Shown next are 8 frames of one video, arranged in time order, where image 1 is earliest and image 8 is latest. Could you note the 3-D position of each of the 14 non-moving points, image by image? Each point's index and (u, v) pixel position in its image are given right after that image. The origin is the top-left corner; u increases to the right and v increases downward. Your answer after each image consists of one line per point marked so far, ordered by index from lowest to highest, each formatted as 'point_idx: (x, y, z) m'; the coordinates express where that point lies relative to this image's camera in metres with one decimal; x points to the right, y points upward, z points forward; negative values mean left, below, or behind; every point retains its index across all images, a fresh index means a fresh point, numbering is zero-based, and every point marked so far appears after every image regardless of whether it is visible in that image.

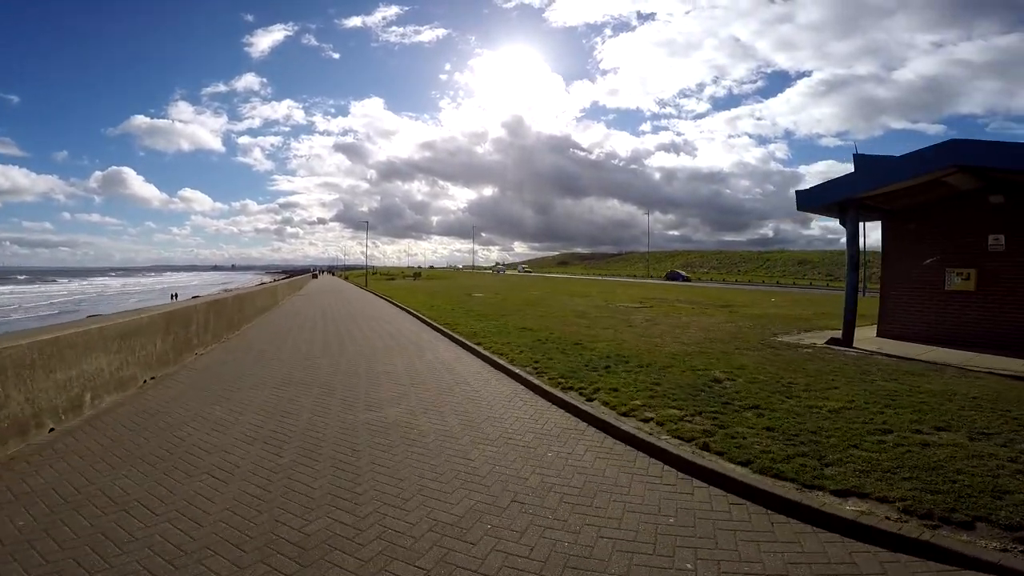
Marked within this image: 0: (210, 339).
0: (-7.2, -1.2, +12.9) m
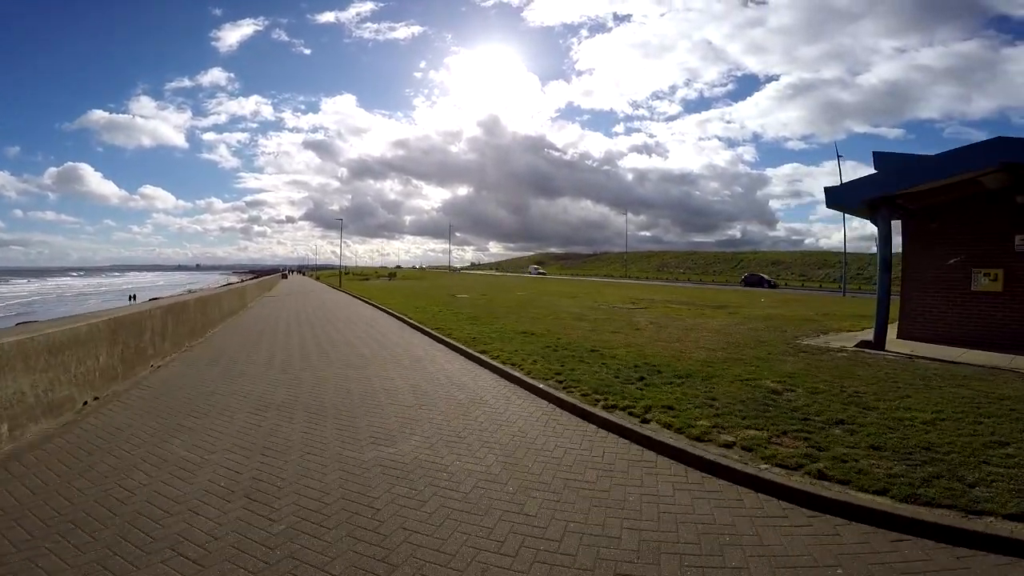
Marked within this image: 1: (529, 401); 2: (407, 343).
0: (-7.0, -1.2, +11.2) m
1: (+0.2, -1.6, +7.4) m
2: (-2.5, -1.4, +13.0) m
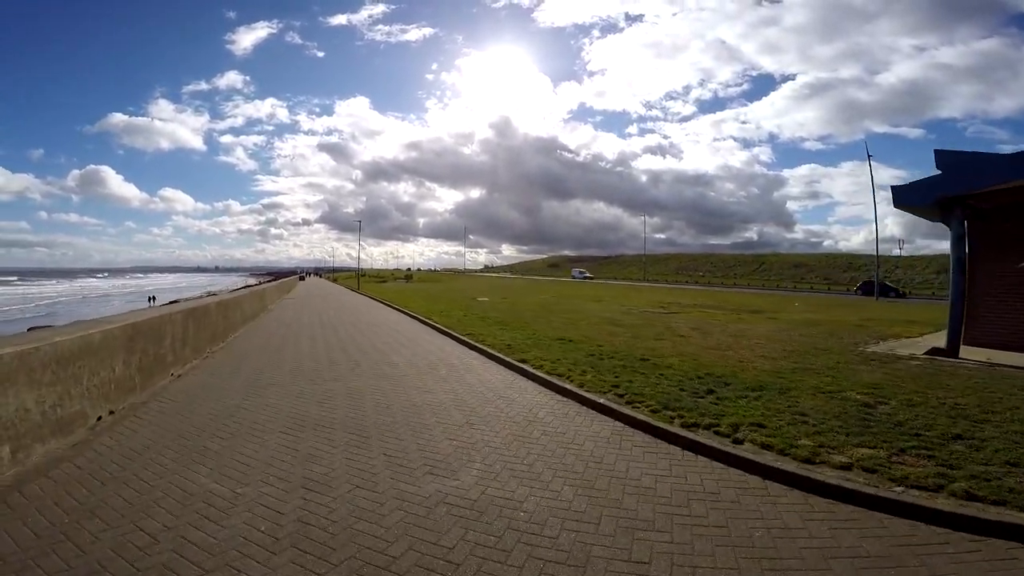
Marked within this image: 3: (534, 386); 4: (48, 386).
0: (-6.2, -1.3, +10.6) m
1: (+0.9, -1.6, +6.6) m
2: (-1.6, -1.4, +12.2) m
3: (+0.4, -1.5, +8.6) m
4: (-4.7, -0.9, +5.5) m
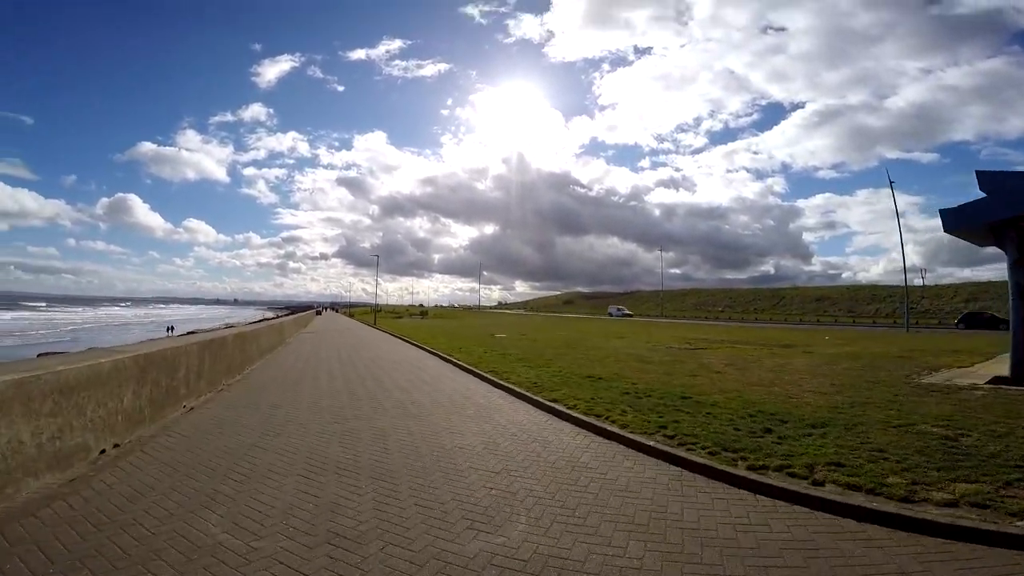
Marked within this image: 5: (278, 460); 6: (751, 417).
0: (-5.7, -1.9, +10.1) m
1: (+1.4, -1.9, +5.9) m
2: (-1.1, -2.1, +11.7) m
3: (+0.9, -2.0, +7.9) m
4: (-4.3, -1.2, +5.0) m
5: (-2.5, -1.9, +5.8) m
6: (+3.4, -1.8, +7.8) m
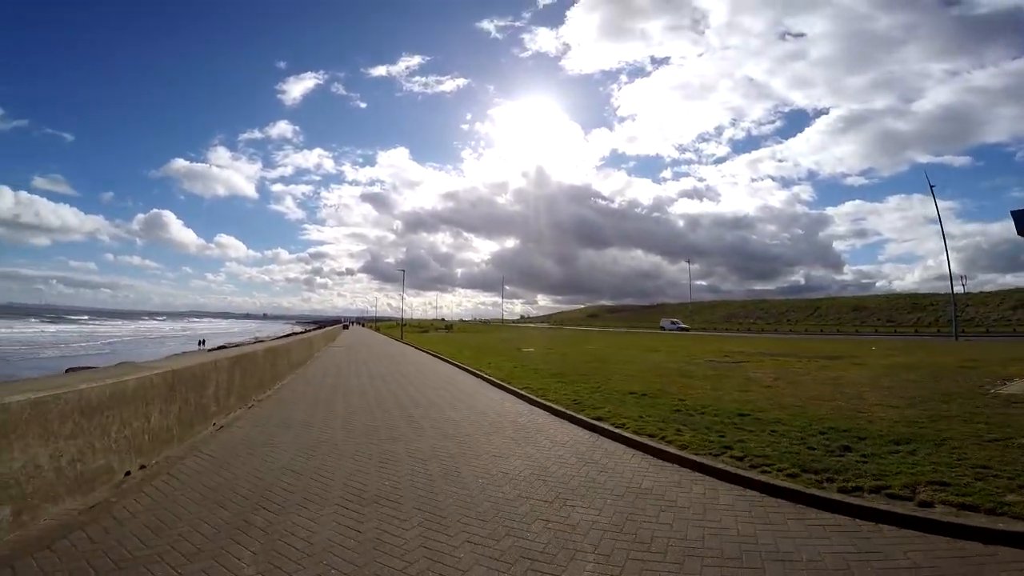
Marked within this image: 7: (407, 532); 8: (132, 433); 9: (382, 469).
0: (-4.9, -2.1, +9.8) m
1: (+1.9, -1.9, +5.3) m
2: (-0.3, -2.4, +11.1) m
3: (+1.5, -2.1, +7.3) m
4: (-3.8, -1.3, +4.7) m
5: (-2.0, -2.0, +5.4) m
6: (+4.0, -1.9, +7.0) m
7: (-0.8, -1.9, +4.3) m
8: (-4.0, -1.6, +5.8) m
9: (-1.4, -2.0, +6.1) m
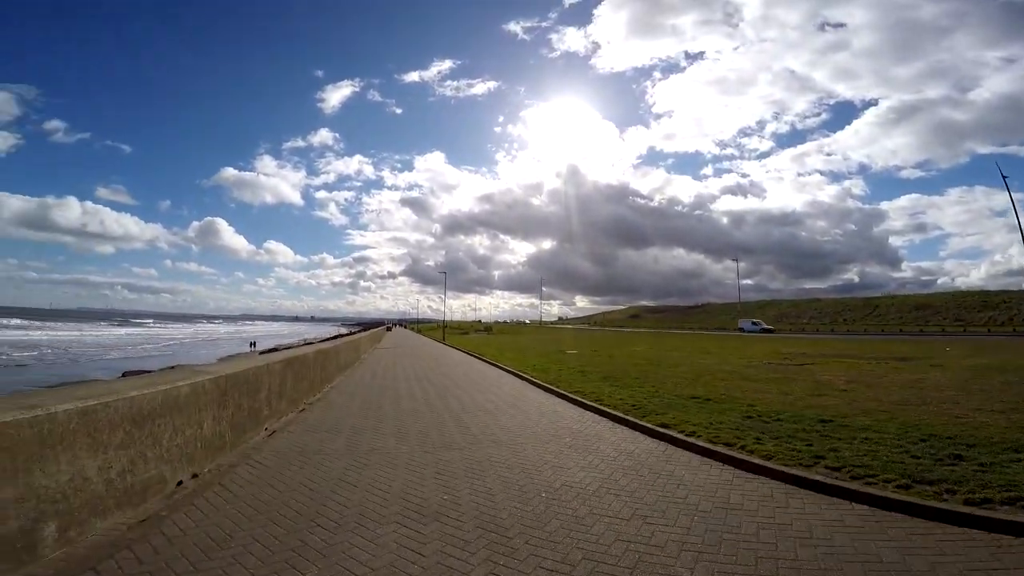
0: (-4.0, -2.1, +9.7) m
1: (+2.5, -1.9, +4.6) m
2: (+0.8, -2.3, +10.6) m
3: (+2.2, -2.0, +6.7) m
4: (-3.2, -1.3, +4.5) m
5: (-1.3, -2.0, +5.0) m
6: (+4.8, -1.8, +6.2) m
7: (-0.3, -1.9, +3.9) m
8: (-3.4, -1.6, +5.6) m
9: (-0.7, -2.0, +5.7) m
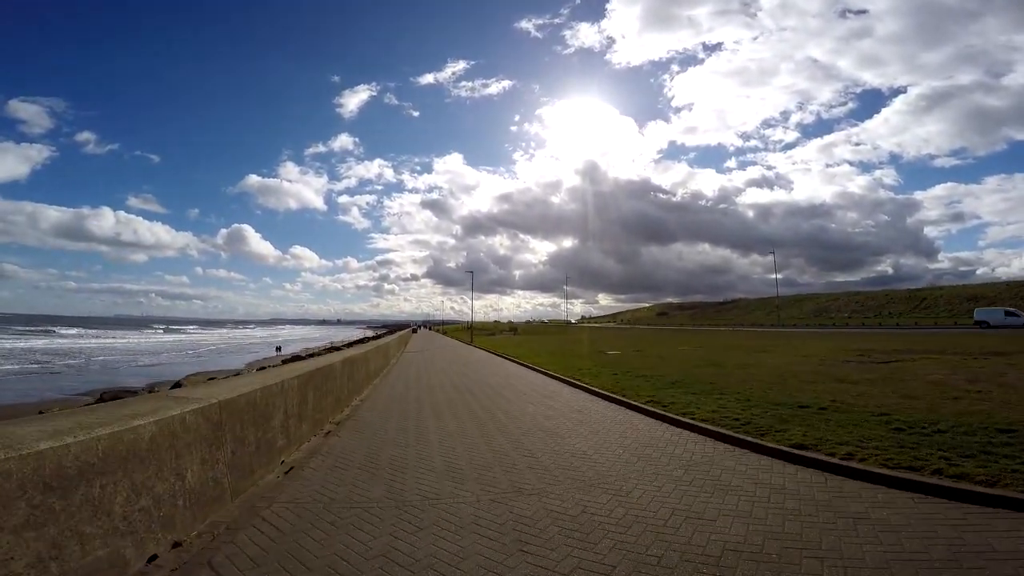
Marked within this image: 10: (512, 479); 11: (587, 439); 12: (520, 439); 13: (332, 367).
0: (-2.9, -2.1, +7.9) m
1: (+3.3, -1.7, +2.6) m
2: (+1.9, -2.2, +8.7) m
3: (+3.2, -1.9, +4.7) m
4: (-2.4, -1.2, +2.7) m
5: (-0.5, -1.8, +3.2) m
6: (+5.6, -1.6, +4.1) m
7: (+0.5, -1.7, +2.0) m
8: (-2.5, -1.5, +3.8) m
9: (+0.1, -1.9, +3.8) m
10: (0.0, -2.0, +5.8) m
11: (+1.0, -2.1, +7.7) m
12: (+0.1, -2.2, +7.8) m
13: (-3.2, -1.4, +9.4) m
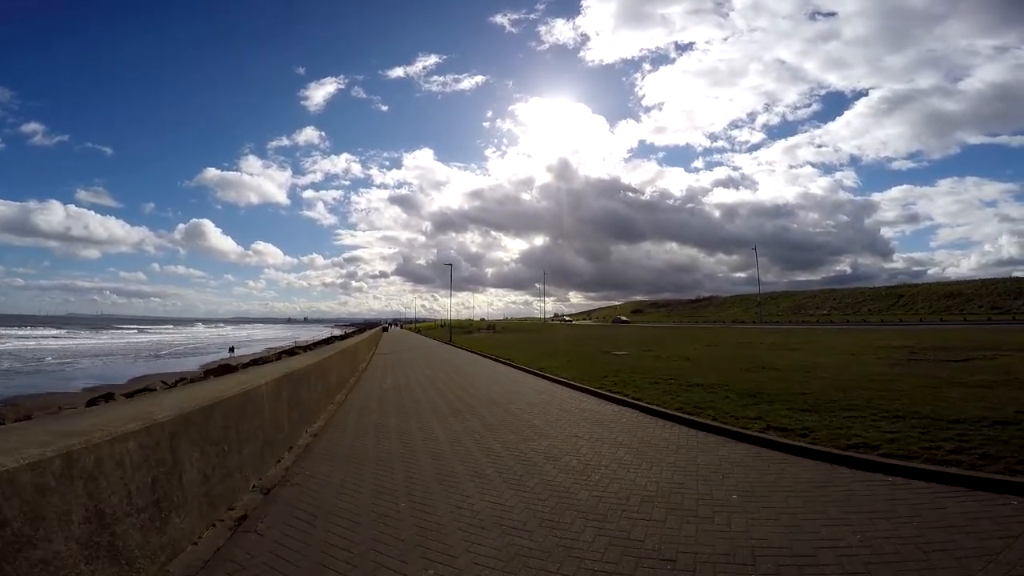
0: (-2.2, -1.7, +3.9) m
1: (+4.4, -1.4, -1.1) m
2: (+2.6, -1.8, +4.9) m
3: (+4.1, -1.5, +1.0) m
4: (-1.4, -0.9, -1.3) m
5: (+0.5, -1.5, -0.7) m
6: (+6.6, -1.3, +0.6) m
7: (+1.6, -1.4, -1.9) m
8: (-1.5, -1.2, -0.2) m
9: (+1.1, -1.5, -0.1) m
10: (+0.8, -1.7, +1.9) m
11: (+1.8, -1.8, +3.9) m
12: (+0.8, -1.8, +4.0) m
13: (-2.5, -1.0, +5.4) m
